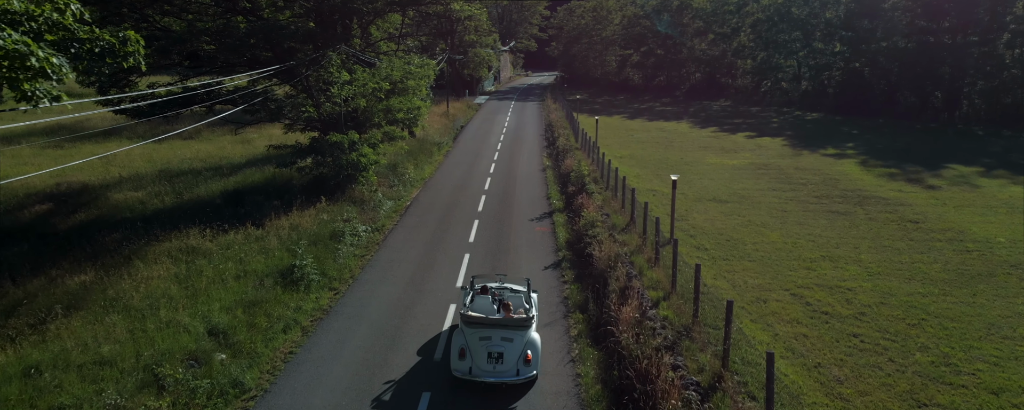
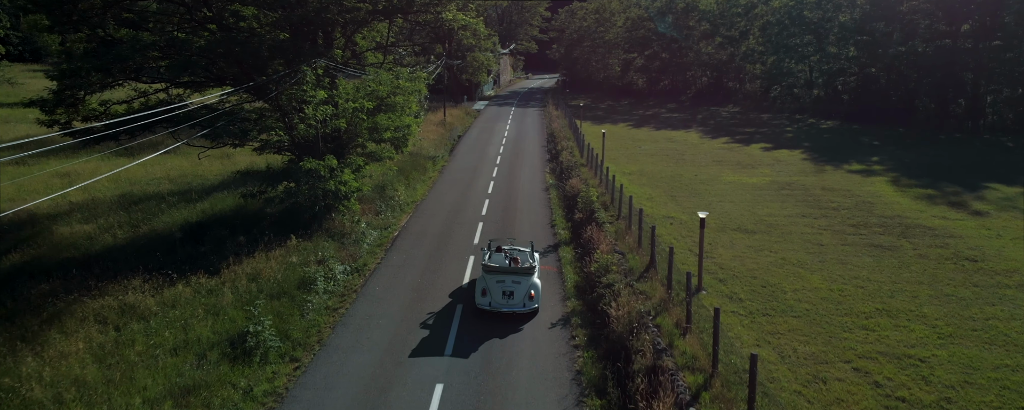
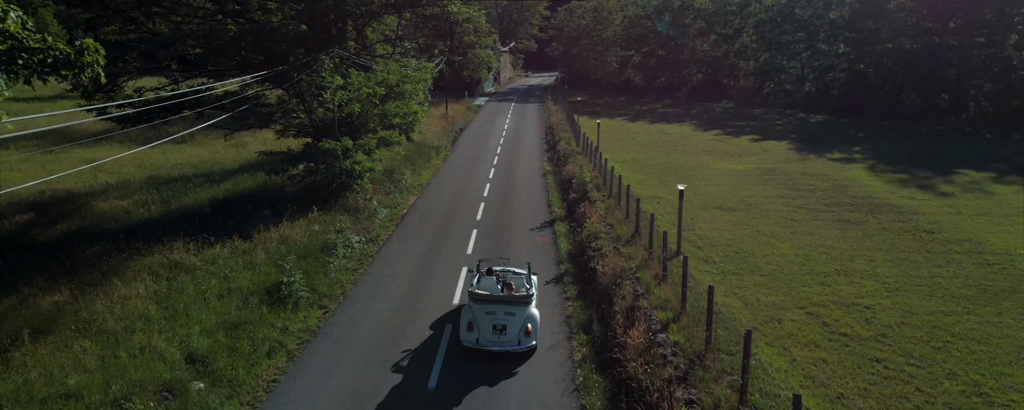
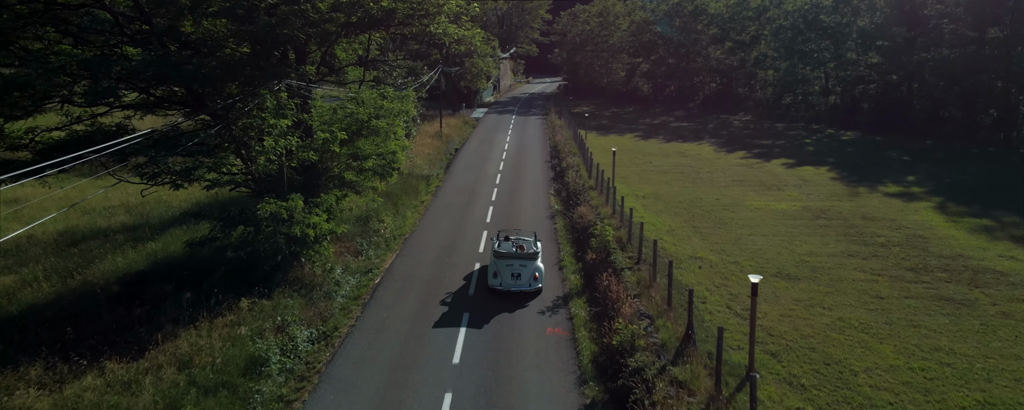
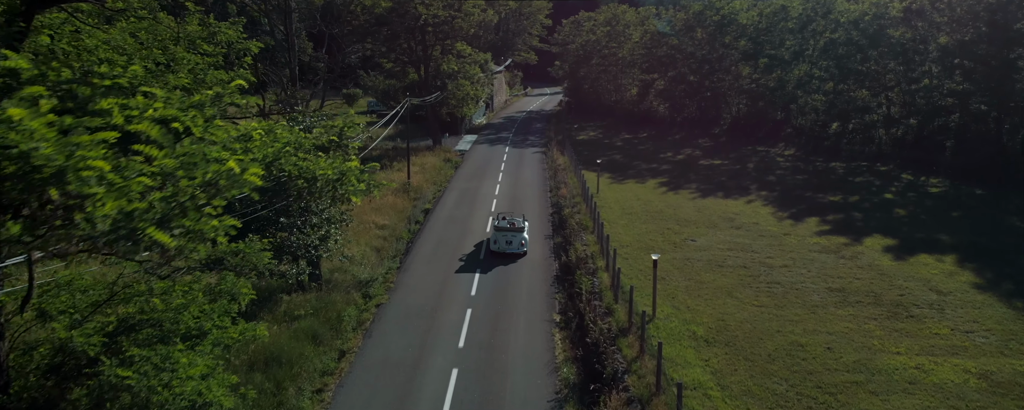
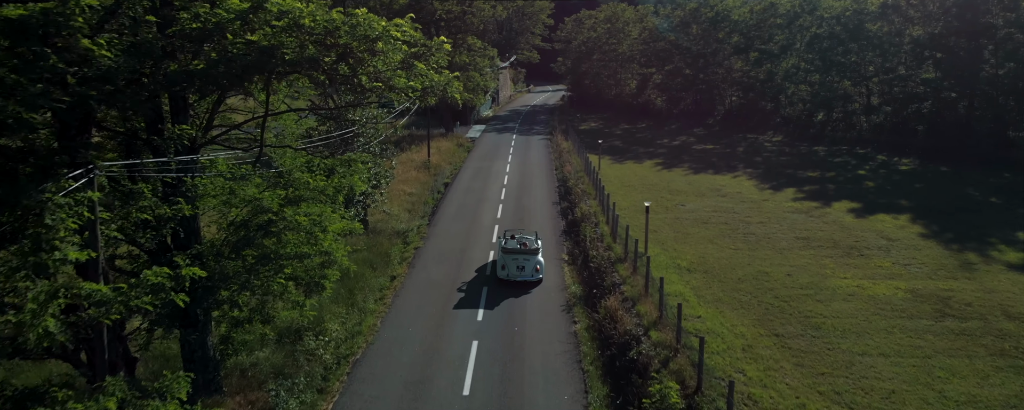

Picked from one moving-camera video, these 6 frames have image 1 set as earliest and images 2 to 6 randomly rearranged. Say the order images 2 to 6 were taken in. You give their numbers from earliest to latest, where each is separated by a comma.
3, 2, 4, 6, 5
